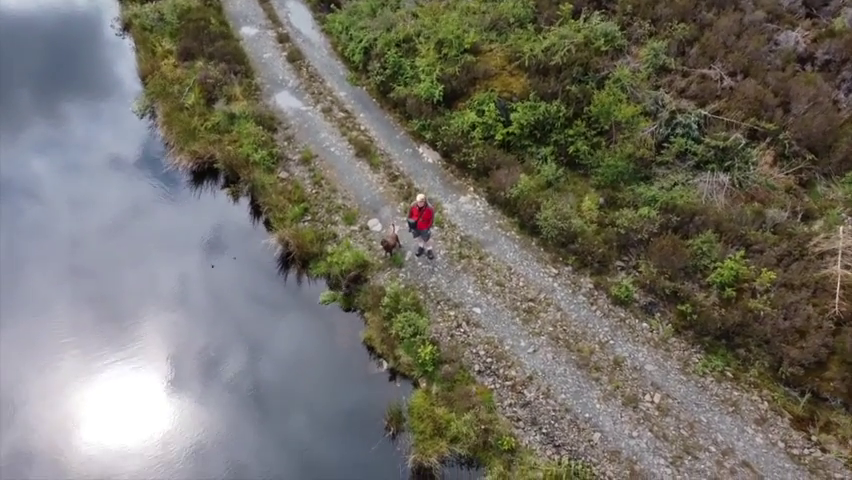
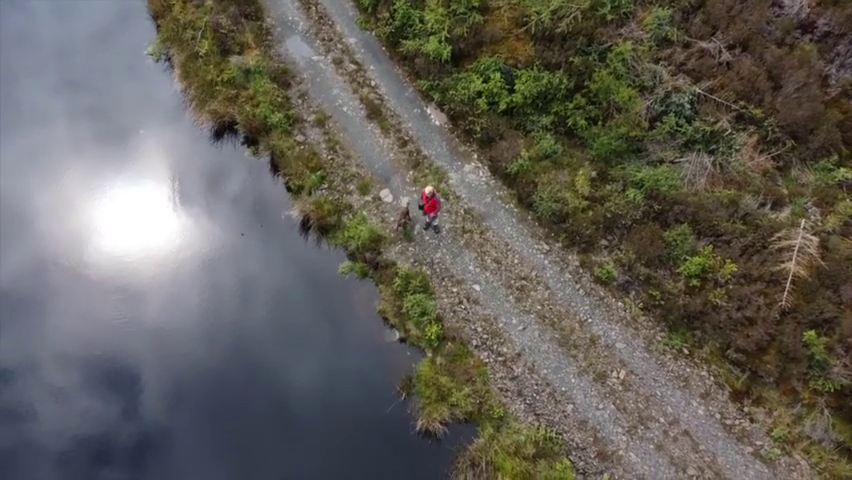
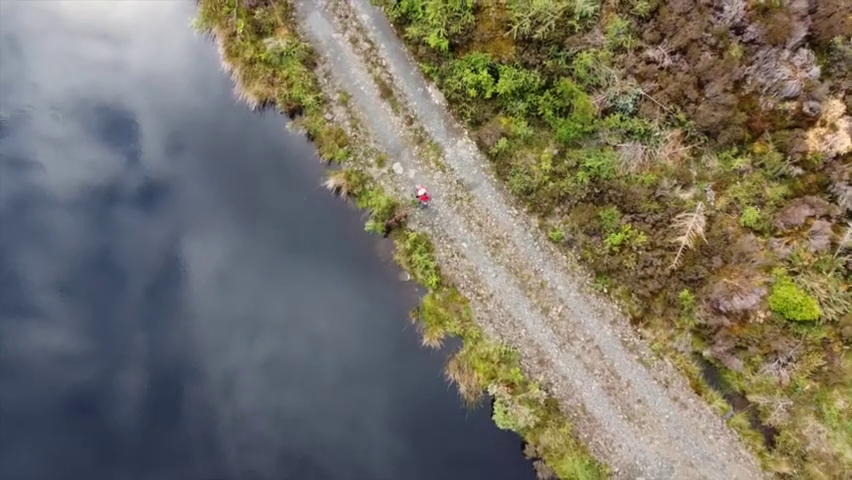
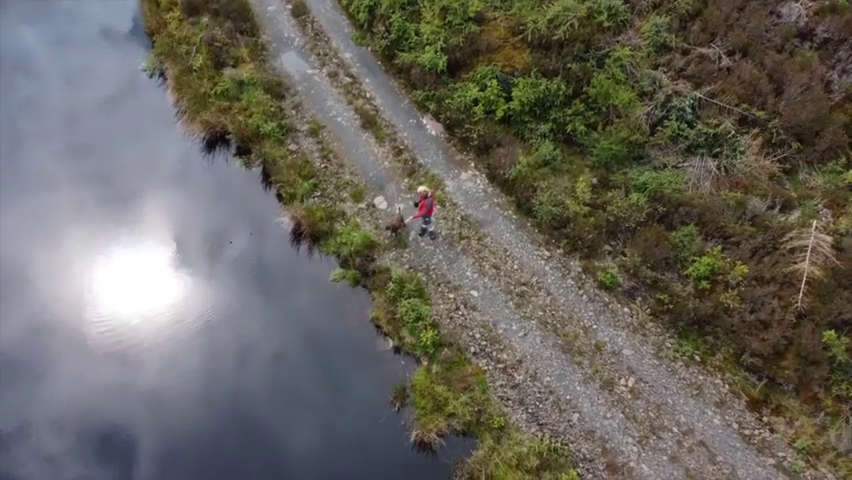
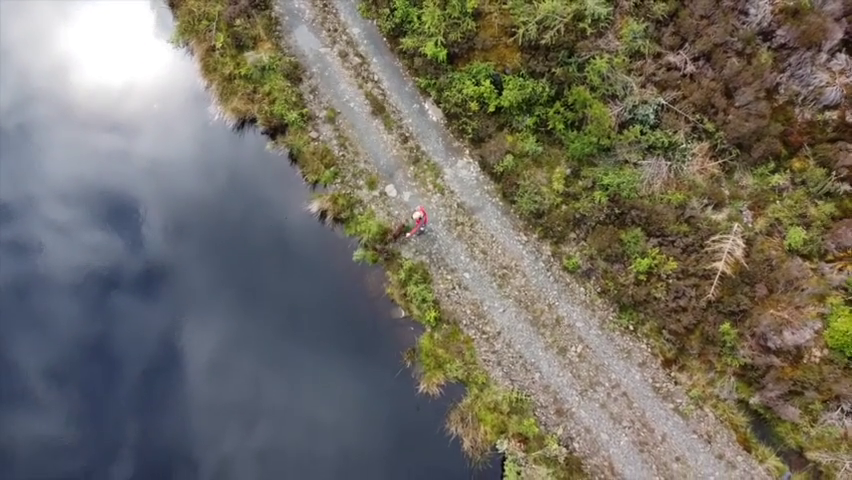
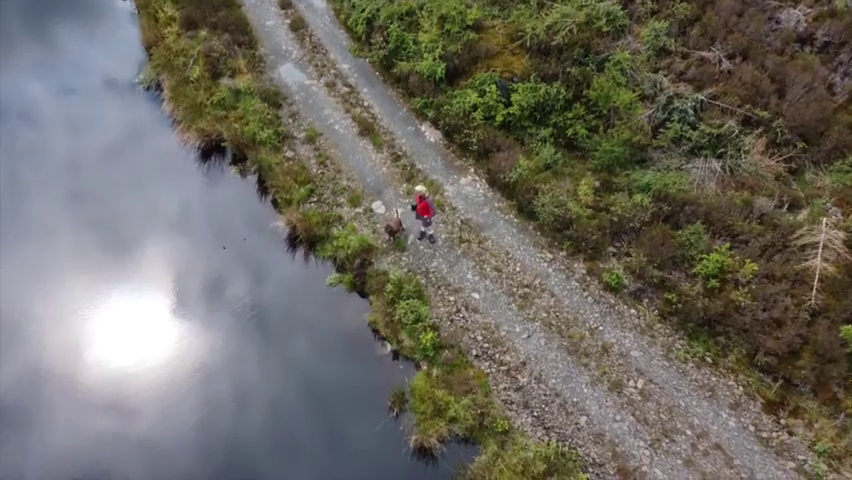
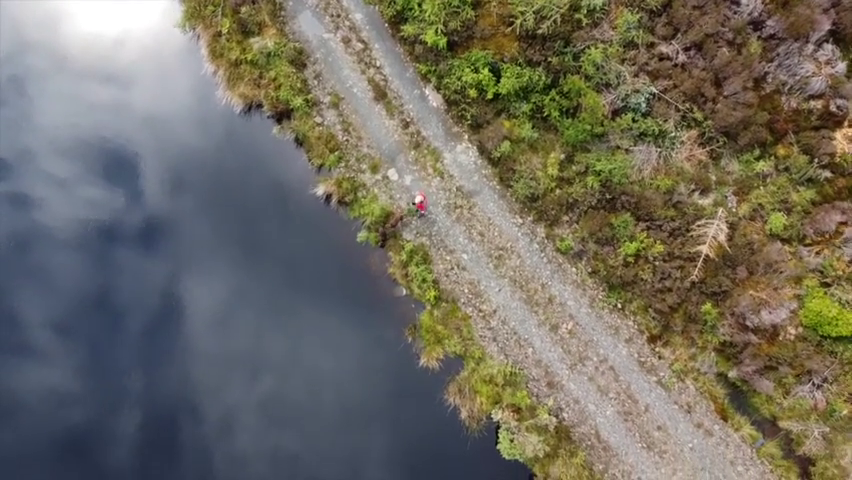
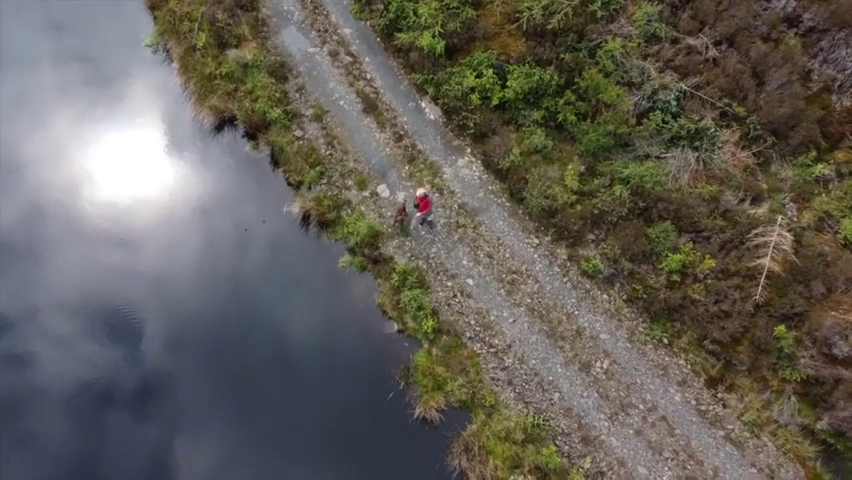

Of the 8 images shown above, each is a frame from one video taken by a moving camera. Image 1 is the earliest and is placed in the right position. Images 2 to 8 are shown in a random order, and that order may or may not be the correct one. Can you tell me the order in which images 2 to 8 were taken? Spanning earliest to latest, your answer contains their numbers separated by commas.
6, 4, 2, 8, 5, 7, 3
